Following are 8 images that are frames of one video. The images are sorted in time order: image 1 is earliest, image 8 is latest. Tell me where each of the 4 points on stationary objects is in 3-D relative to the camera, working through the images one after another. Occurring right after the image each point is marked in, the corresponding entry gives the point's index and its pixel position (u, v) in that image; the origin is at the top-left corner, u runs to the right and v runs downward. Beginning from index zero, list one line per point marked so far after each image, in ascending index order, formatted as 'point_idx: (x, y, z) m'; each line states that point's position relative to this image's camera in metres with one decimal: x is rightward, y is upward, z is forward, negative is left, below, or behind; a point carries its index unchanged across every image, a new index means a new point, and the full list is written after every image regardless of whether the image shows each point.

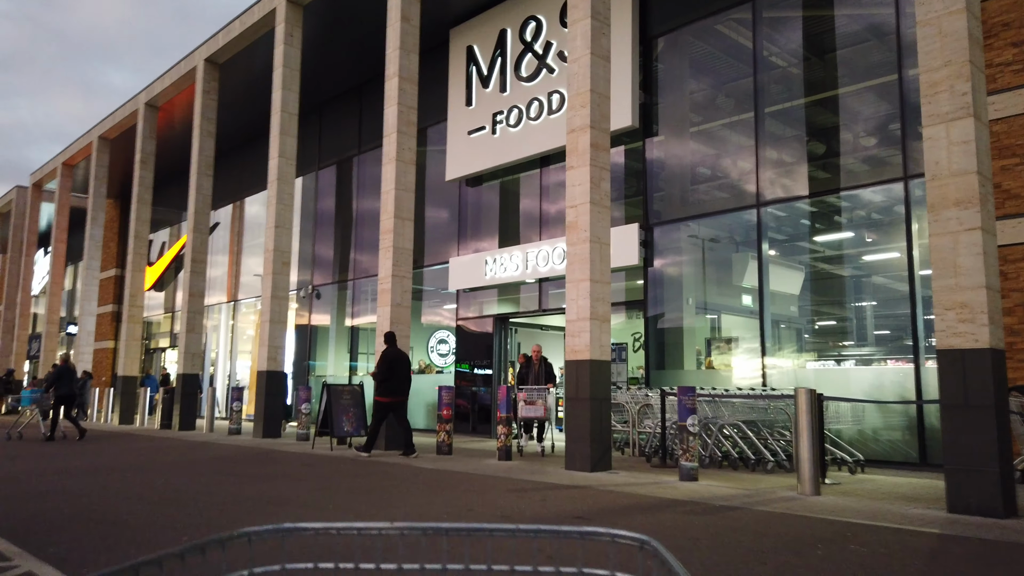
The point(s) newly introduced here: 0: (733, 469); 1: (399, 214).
0: (+3.1, -2.5, +10.7) m
1: (-2.1, +1.4, +14.1) m
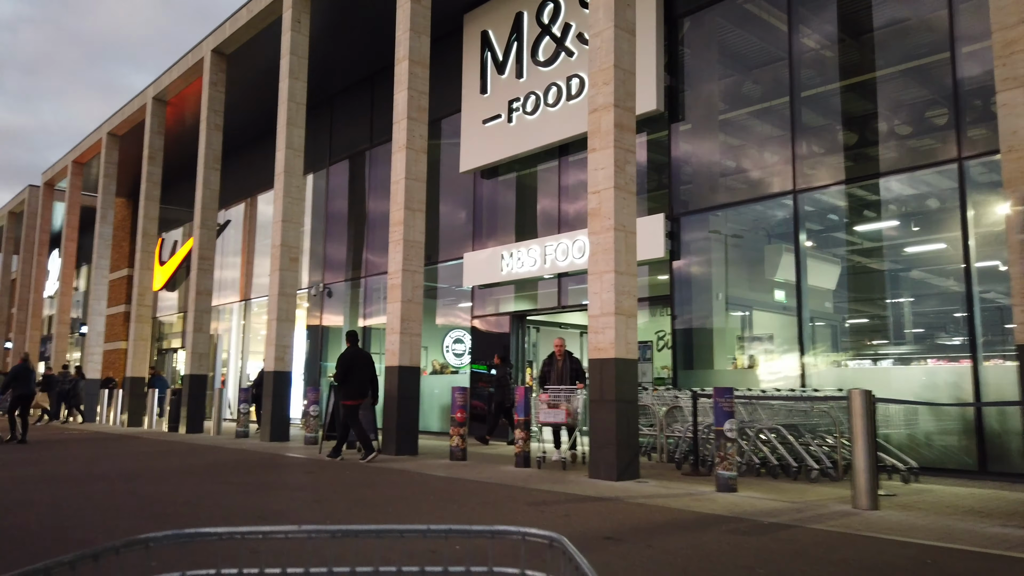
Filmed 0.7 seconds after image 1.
0: (+3.4, -2.4, +9.8) m
1: (-1.8, +1.5, +13.4) m
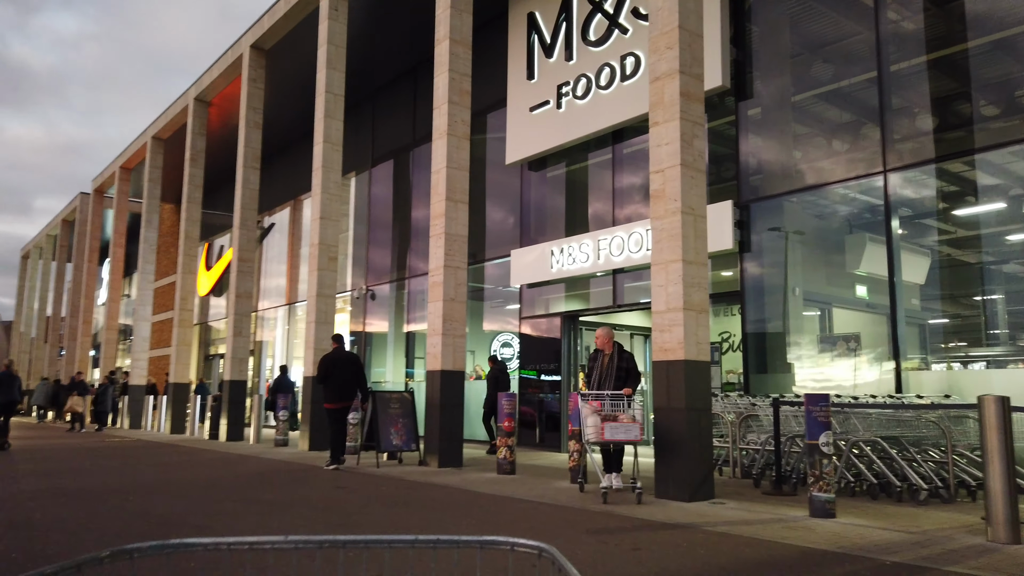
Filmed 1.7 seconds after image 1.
0: (+4.0, -2.3, +8.4) m
1: (-1.0, +1.5, +12.3) m
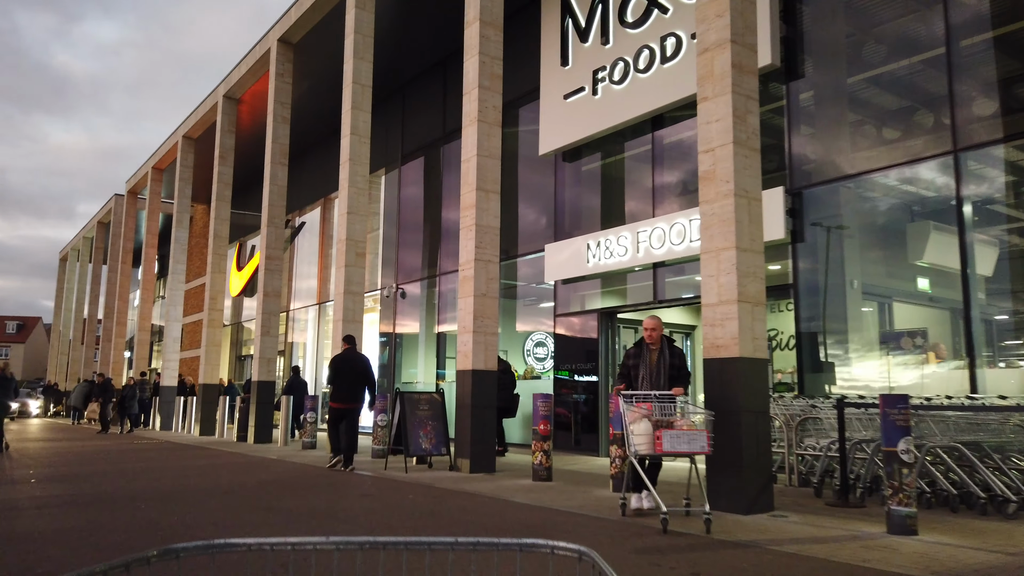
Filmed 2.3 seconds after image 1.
0: (+4.3, -2.2, +7.5) m
1: (-0.5, +1.6, +11.7) m
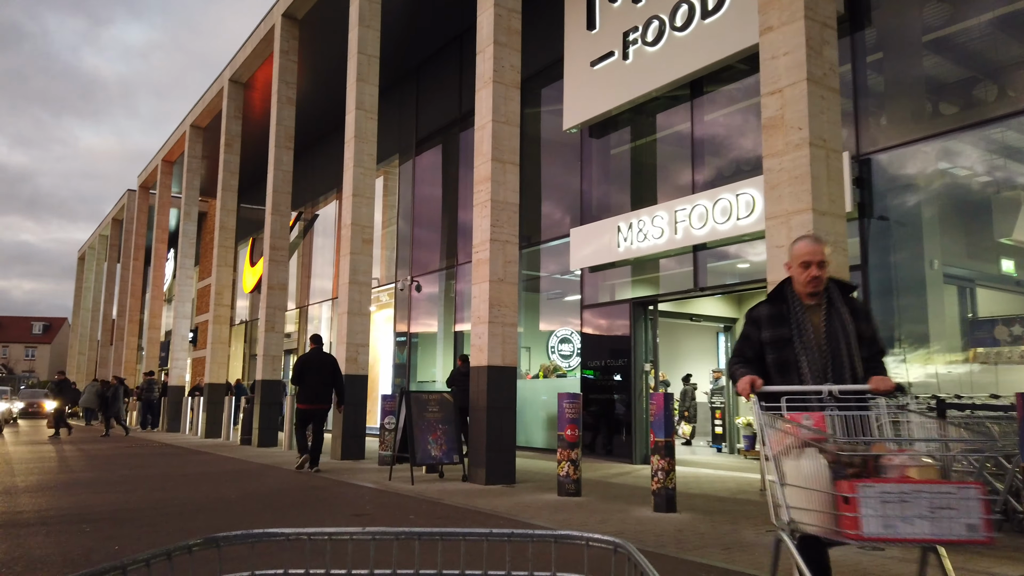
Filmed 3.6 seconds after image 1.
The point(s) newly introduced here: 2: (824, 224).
0: (+4.5, -2.0, +5.9) m
1: (-0.2, +1.8, +10.2) m
2: (+2.5, +0.5, +6.2) m
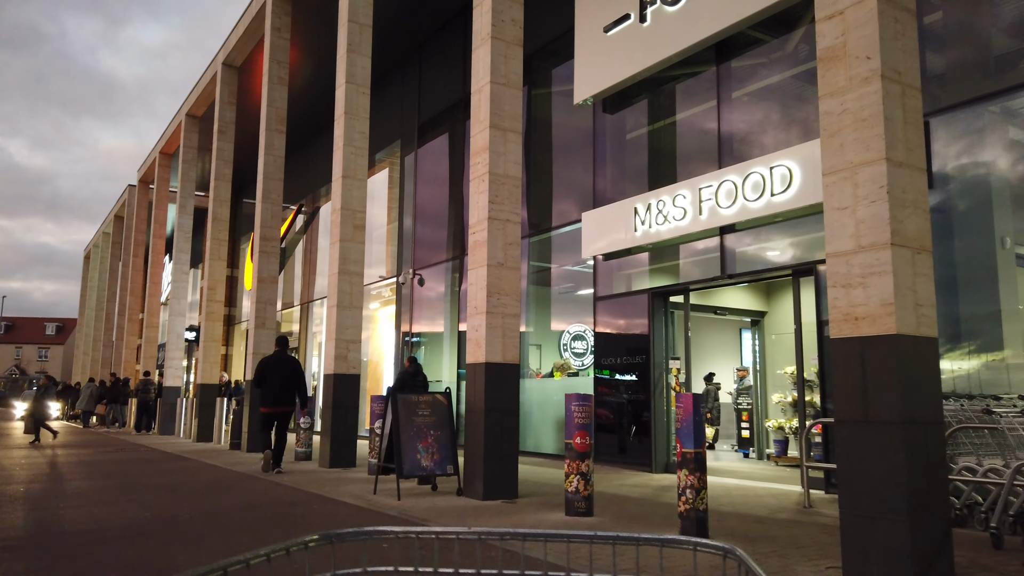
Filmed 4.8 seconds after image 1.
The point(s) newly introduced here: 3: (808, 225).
0: (+4.5, -1.8, +4.5) m
1: (-0.2, +2.0, +8.9) m
2: (+2.5, +0.7, +4.8) m
3: (+3.9, +0.8, +10.0) m
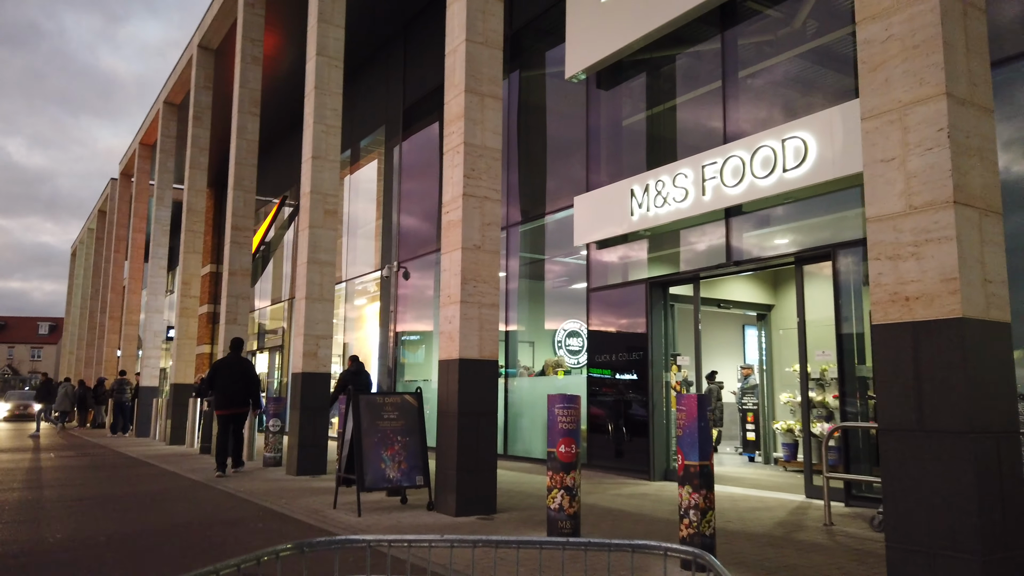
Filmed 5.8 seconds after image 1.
0: (+4.2, -1.6, +3.5) m
1: (-0.4, +2.1, +7.9) m
2: (+2.3, +0.8, +3.8) m
3: (+3.7, +1.0, +9.0) m
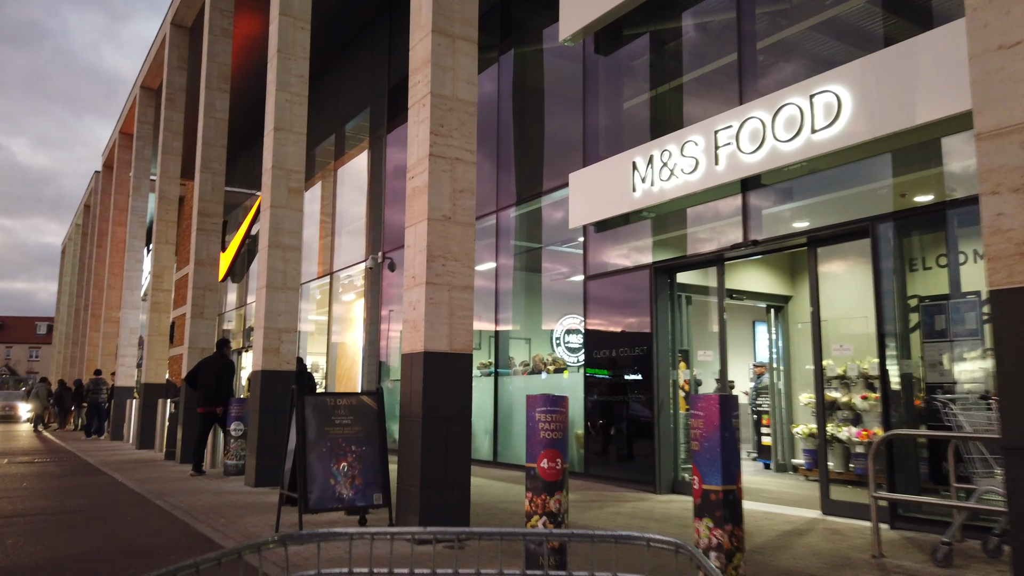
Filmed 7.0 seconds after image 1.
0: (+4.0, -1.5, +2.2) m
1: (-0.6, +2.3, +6.6) m
2: (+2.0, +1.0, +2.5) m
3: (+3.5, +1.2, +7.7) m
